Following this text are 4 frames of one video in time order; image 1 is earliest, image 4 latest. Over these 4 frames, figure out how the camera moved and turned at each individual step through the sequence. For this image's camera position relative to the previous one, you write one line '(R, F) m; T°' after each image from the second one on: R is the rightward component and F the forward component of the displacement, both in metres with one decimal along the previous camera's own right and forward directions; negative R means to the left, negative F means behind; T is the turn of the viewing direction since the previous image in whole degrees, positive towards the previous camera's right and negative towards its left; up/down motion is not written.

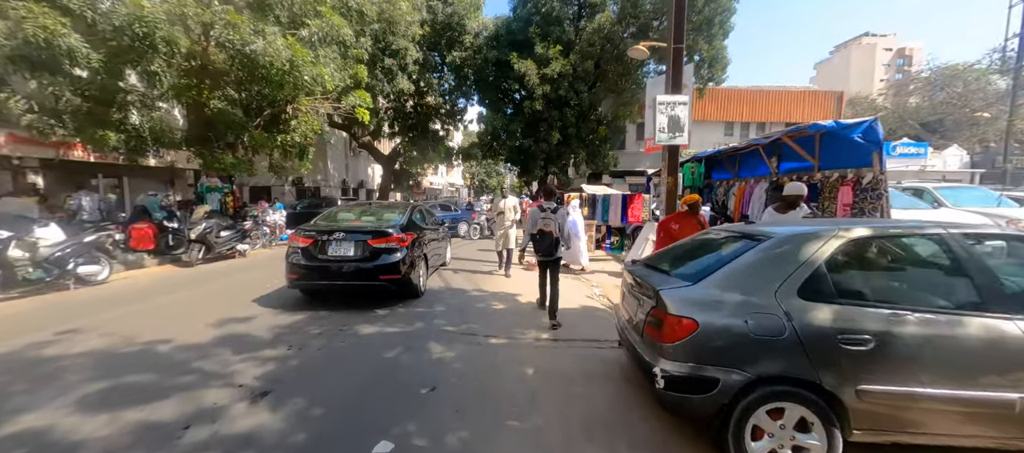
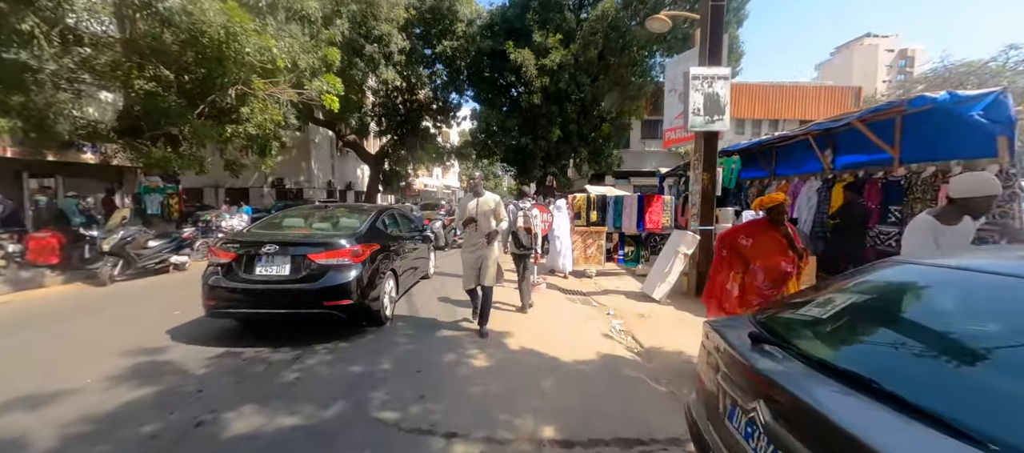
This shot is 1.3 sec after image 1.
(+0.1, +1.8) m; 0°
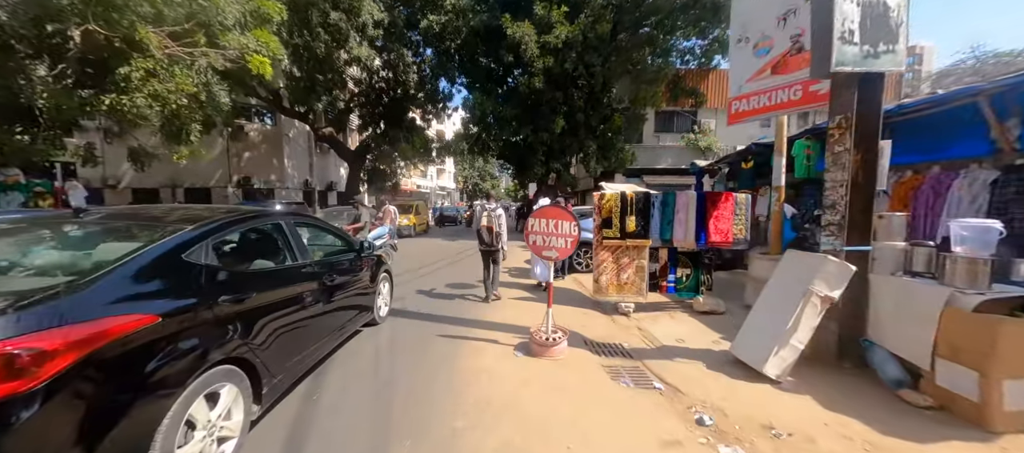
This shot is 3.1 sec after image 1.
(0.0, +2.8) m; 0°
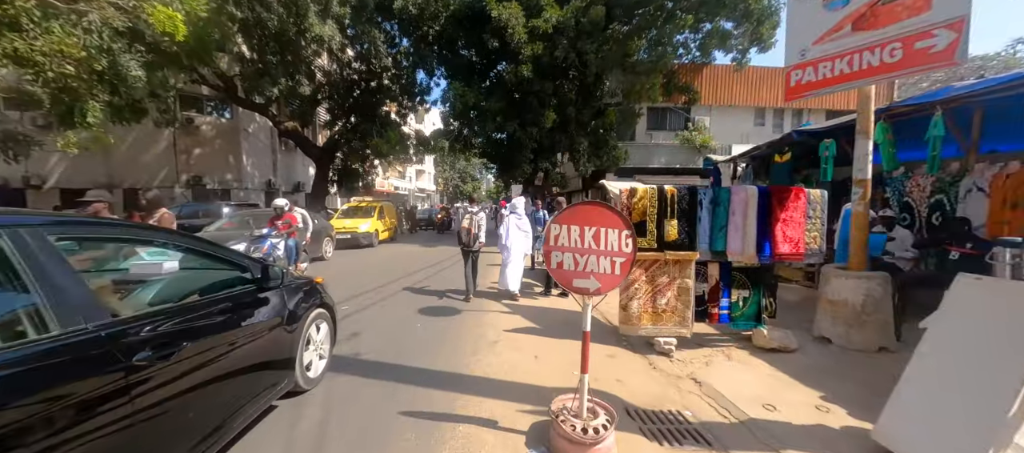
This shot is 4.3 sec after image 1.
(-0.2, +1.6) m; +3°
